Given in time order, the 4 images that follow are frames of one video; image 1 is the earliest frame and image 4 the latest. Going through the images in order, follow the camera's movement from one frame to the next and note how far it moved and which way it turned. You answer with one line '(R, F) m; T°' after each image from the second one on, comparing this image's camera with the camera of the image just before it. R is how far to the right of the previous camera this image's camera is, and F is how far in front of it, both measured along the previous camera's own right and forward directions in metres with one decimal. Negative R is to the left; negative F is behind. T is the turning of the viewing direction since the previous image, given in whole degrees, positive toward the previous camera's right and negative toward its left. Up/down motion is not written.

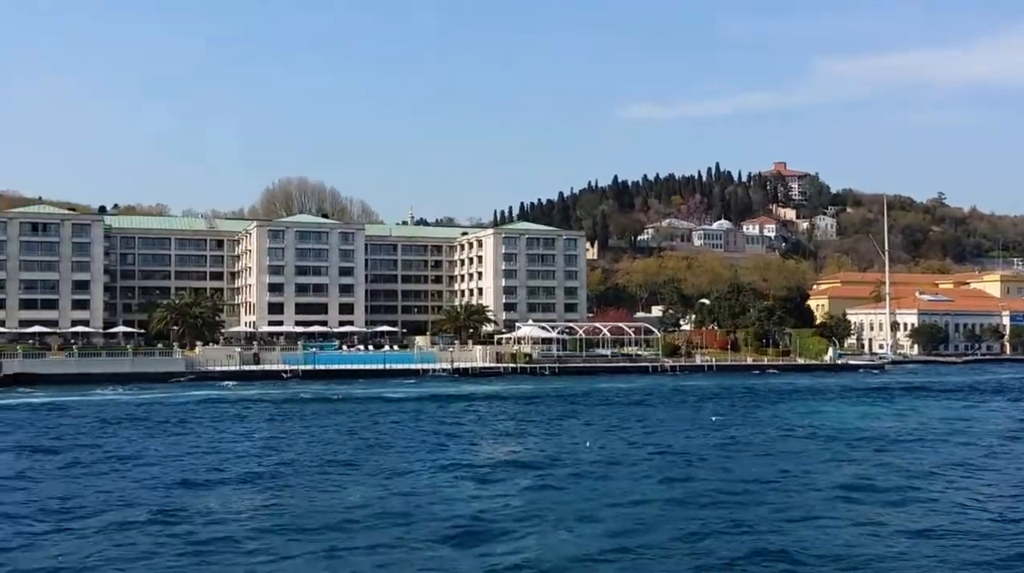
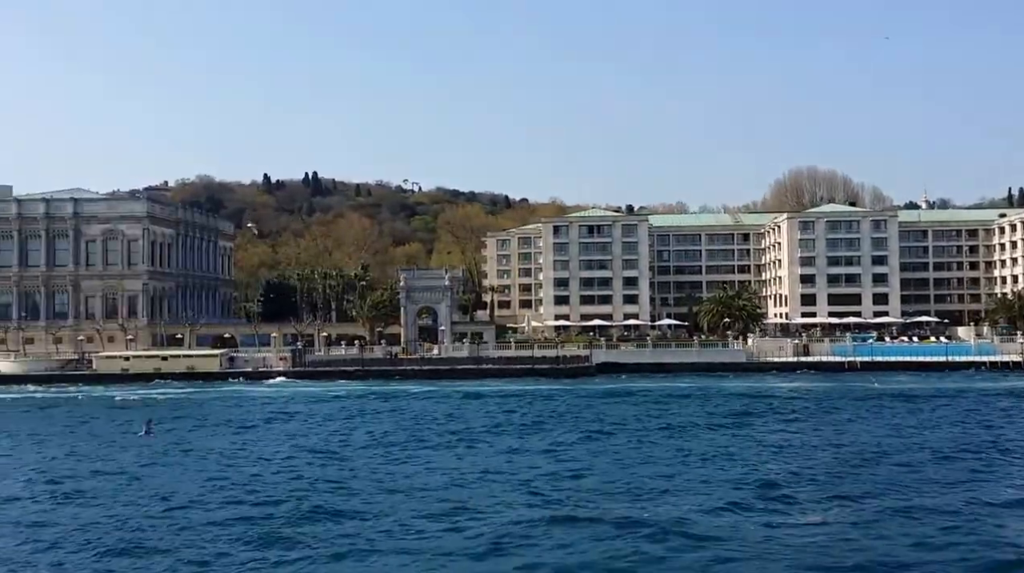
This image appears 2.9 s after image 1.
(-8.8, -3.9) m; -19°
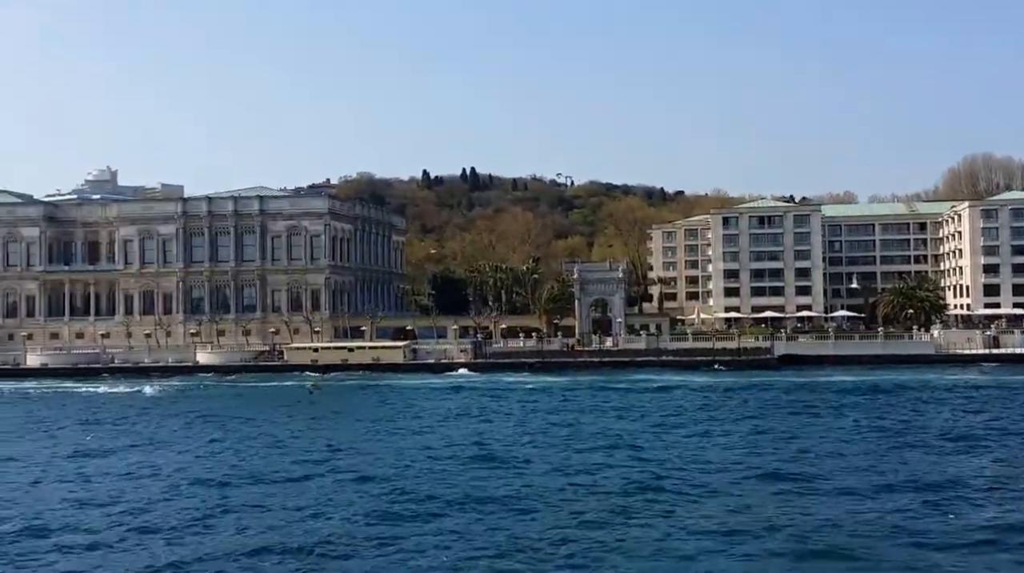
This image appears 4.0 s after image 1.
(-1.1, -0.3) m; -6°
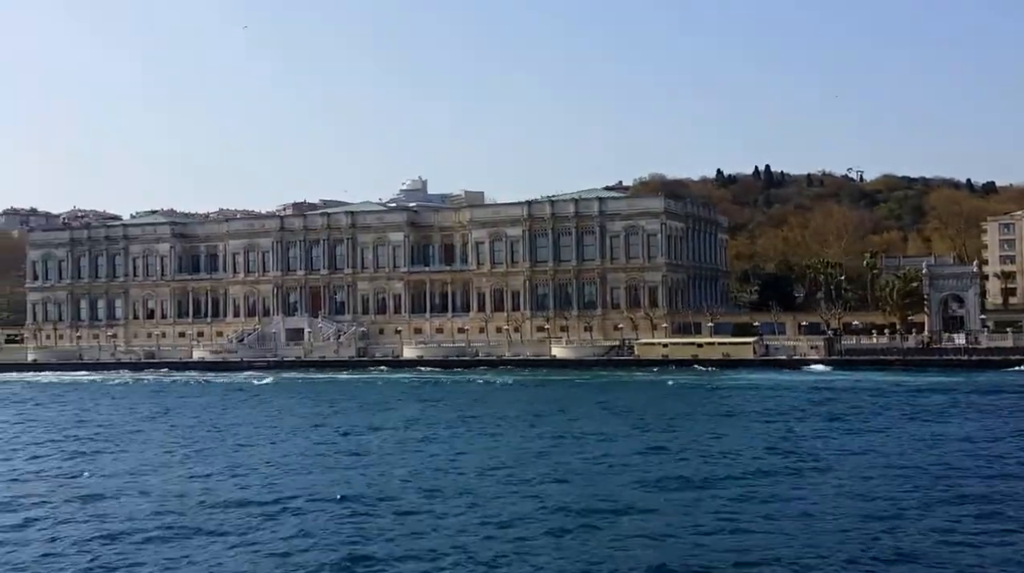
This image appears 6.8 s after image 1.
(-2.6, -1.4) m; -12°
